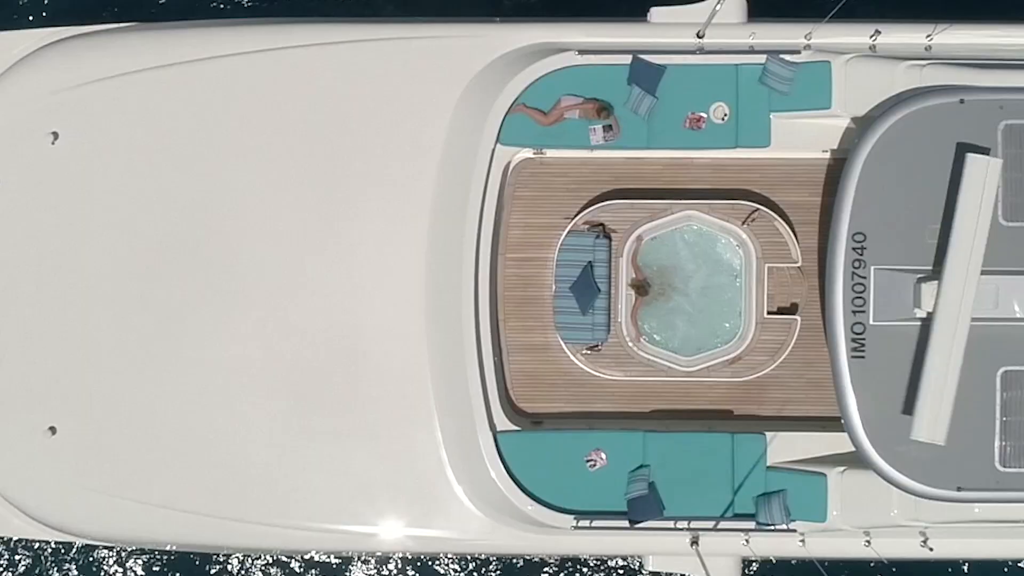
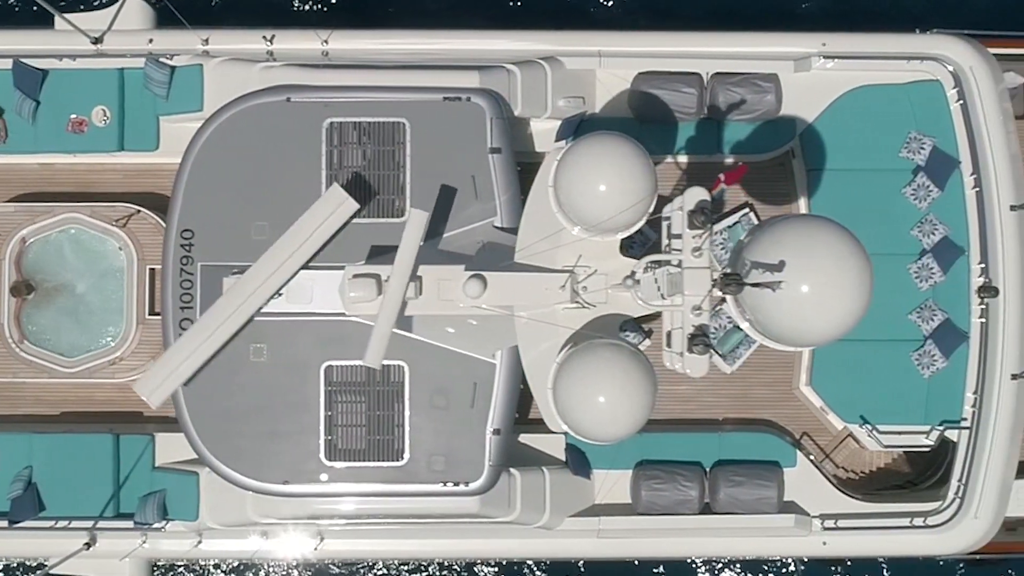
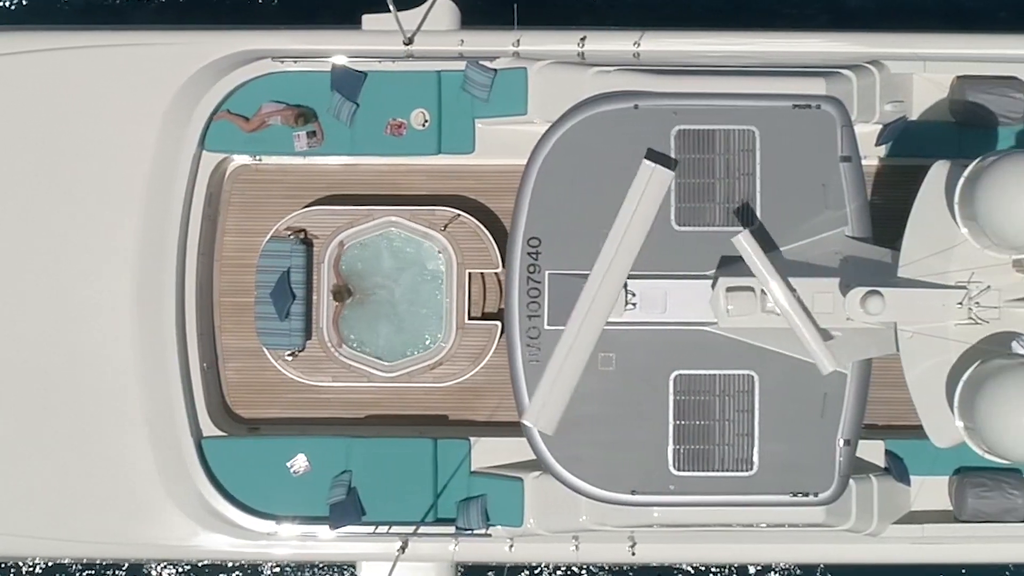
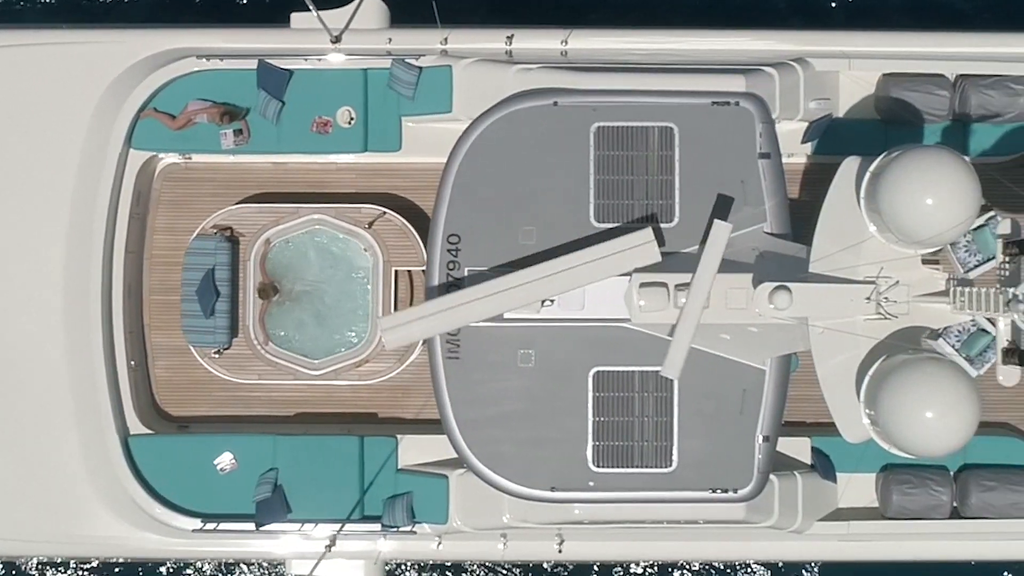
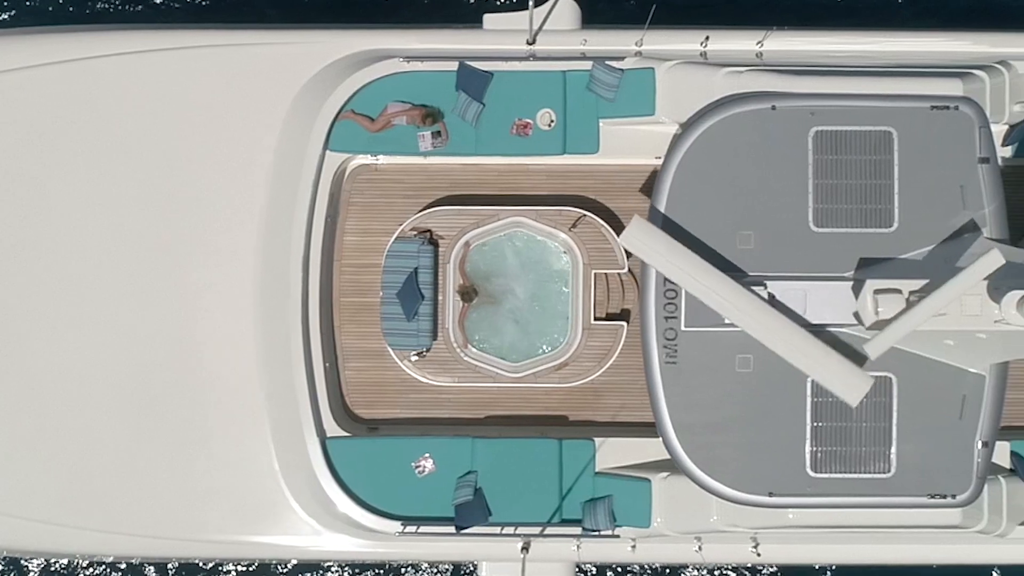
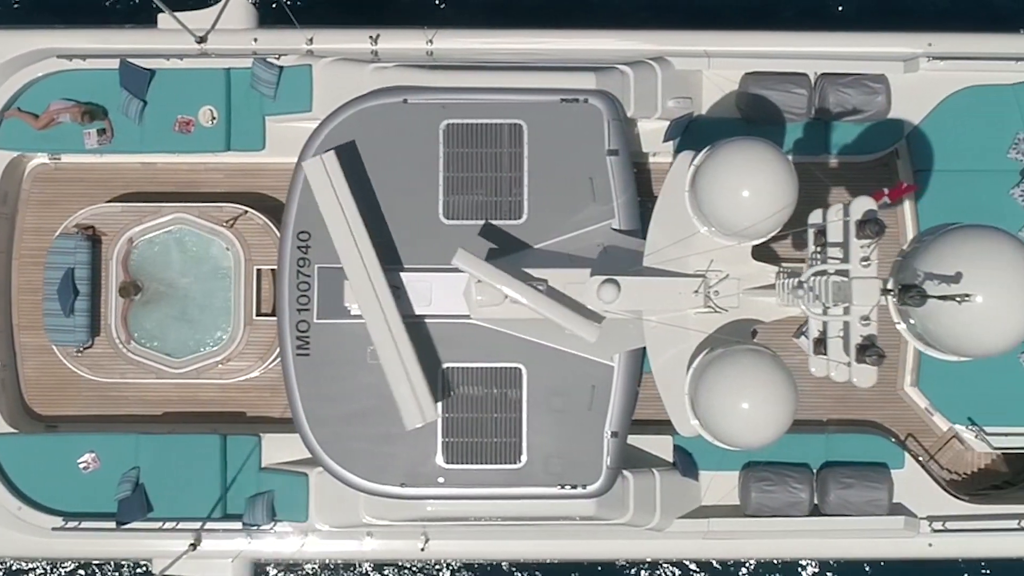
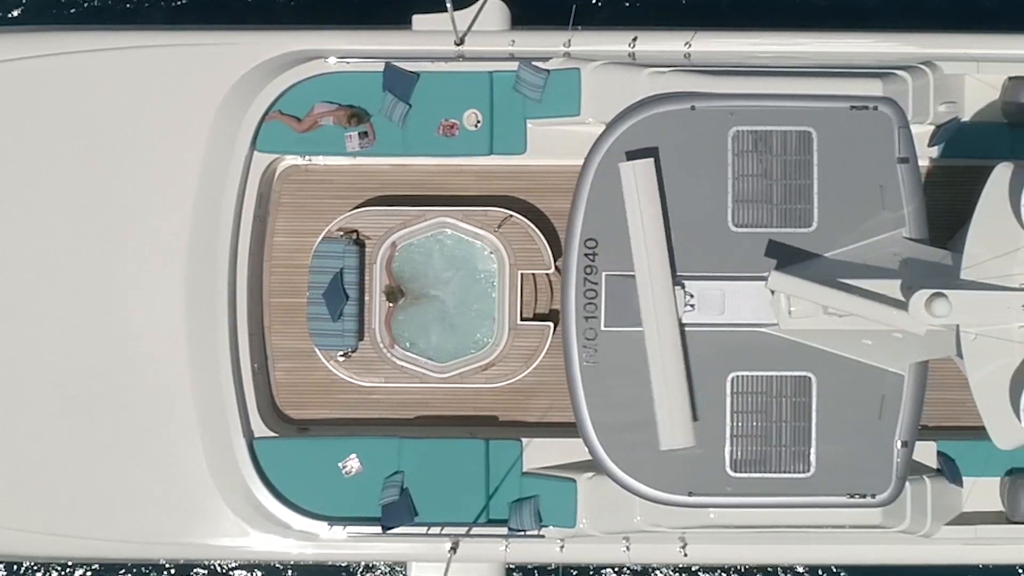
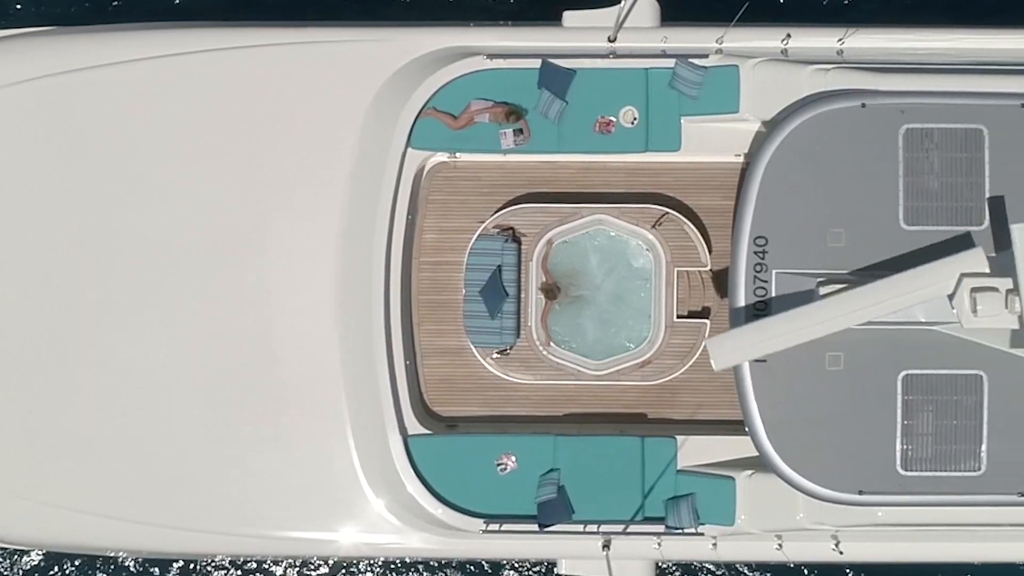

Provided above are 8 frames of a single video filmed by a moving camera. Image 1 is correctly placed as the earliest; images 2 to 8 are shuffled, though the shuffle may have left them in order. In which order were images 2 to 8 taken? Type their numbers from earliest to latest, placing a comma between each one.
8, 5, 7, 3, 4, 6, 2
